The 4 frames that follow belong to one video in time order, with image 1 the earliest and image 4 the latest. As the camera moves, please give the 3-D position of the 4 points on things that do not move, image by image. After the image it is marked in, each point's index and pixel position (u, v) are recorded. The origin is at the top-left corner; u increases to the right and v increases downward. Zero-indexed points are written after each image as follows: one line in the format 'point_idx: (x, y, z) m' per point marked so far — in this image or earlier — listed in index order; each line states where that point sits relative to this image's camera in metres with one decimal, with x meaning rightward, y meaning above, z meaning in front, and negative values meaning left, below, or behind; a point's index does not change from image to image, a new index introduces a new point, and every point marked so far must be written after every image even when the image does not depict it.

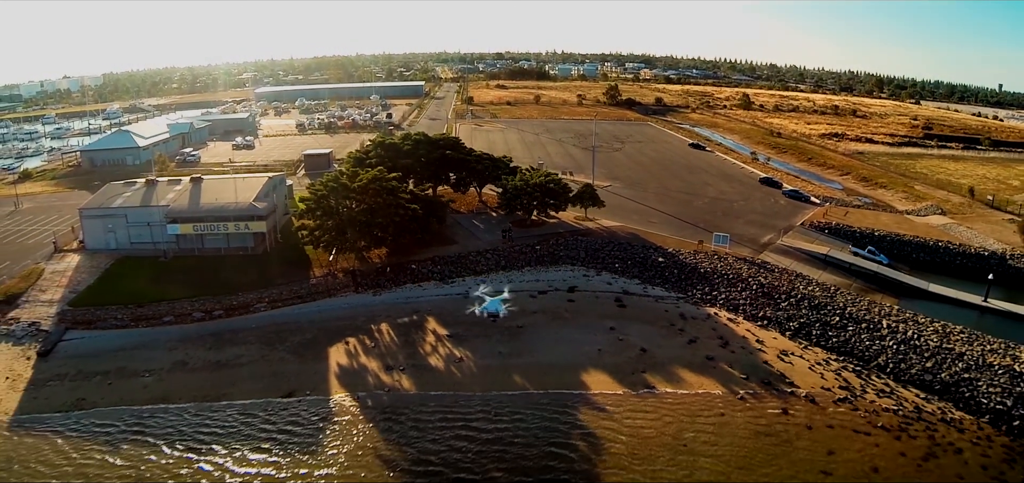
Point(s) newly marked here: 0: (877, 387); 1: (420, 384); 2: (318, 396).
0: (+10.1, -4.0, +16.0) m
1: (-2.4, -3.6, +14.9) m
2: (-4.8, -3.9, +14.6) m
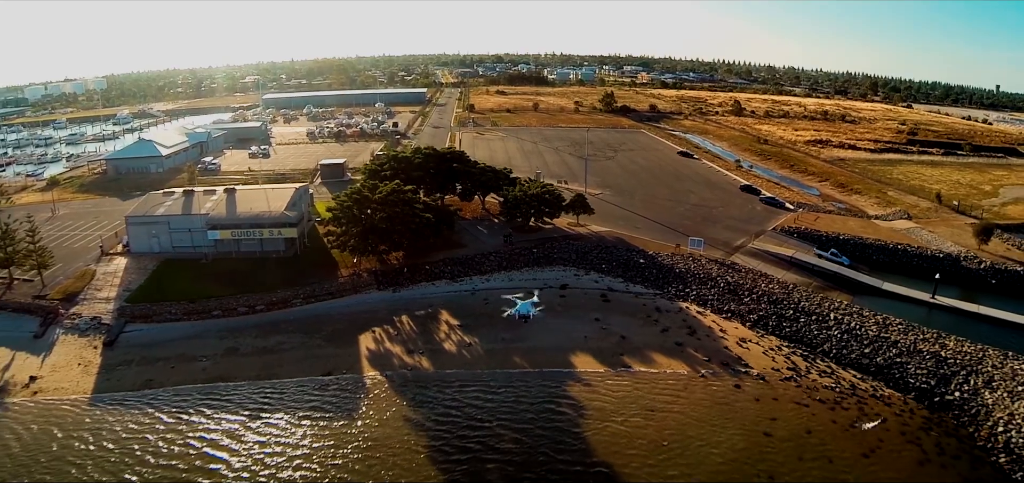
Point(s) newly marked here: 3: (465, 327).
0: (+10.2, -4.2, +19.0) m
1: (-2.3, -3.8, +17.9) m
2: (-4.8, -4.1, +17.6) m
3: (-1.6, -3.0, +20.0) m
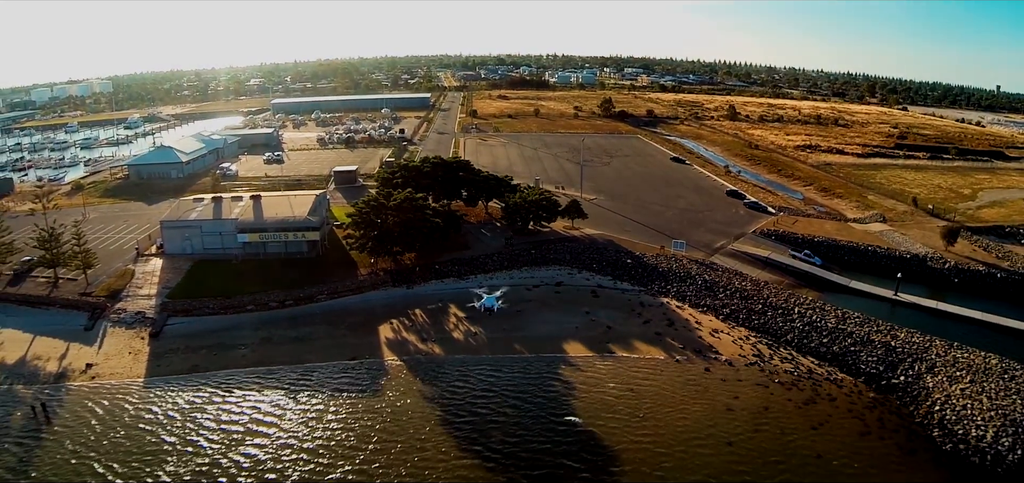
0: (+10.2, -4.3, +21.7) m
1: (-2.3, -3.9, +20.6) m
2: (-4.8, -4.2, +20.3) m
3: (-1.6, -3.1, +22.7) m
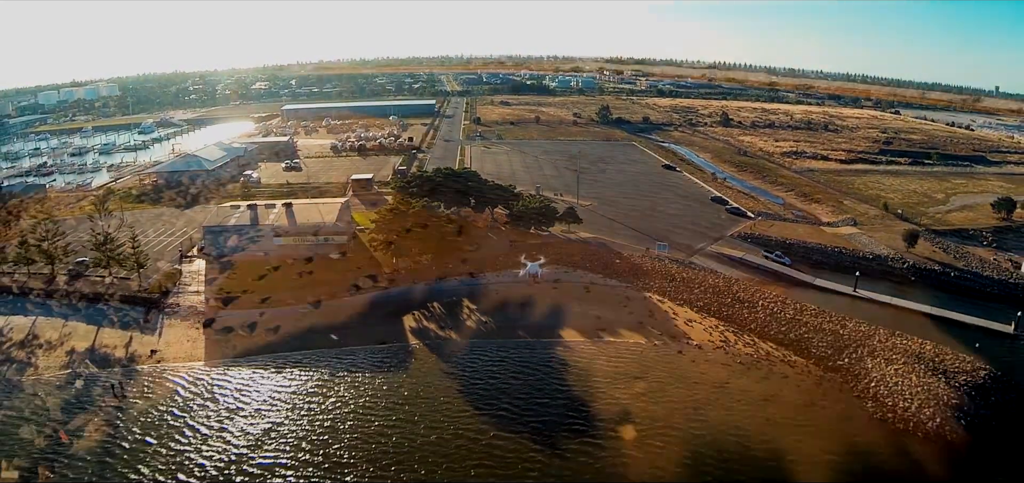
0: (+10.4, -4.4, +25.5) m
1: (-2.2, -4.0, +24.5) m
2: (-4.6, -4.3, +24.2) m
3: (-1.4, -3.2, +26.6) m
